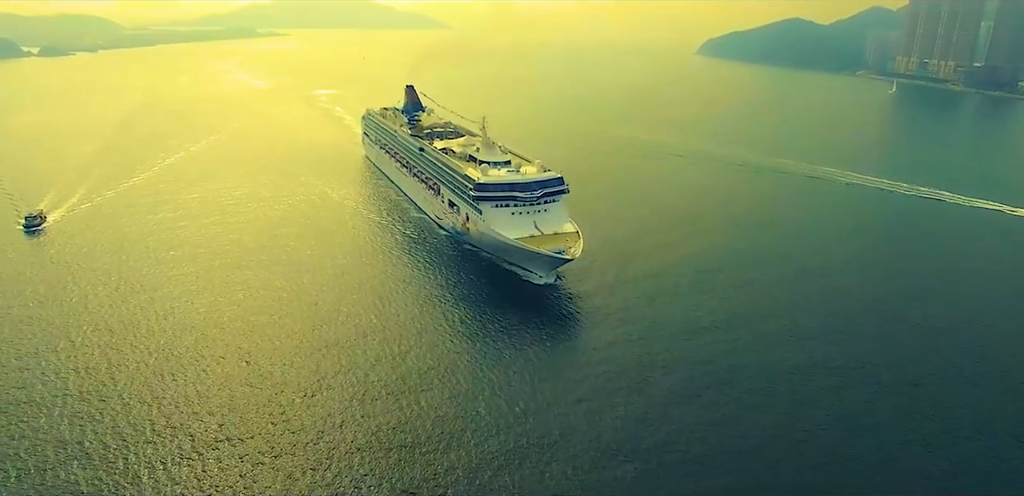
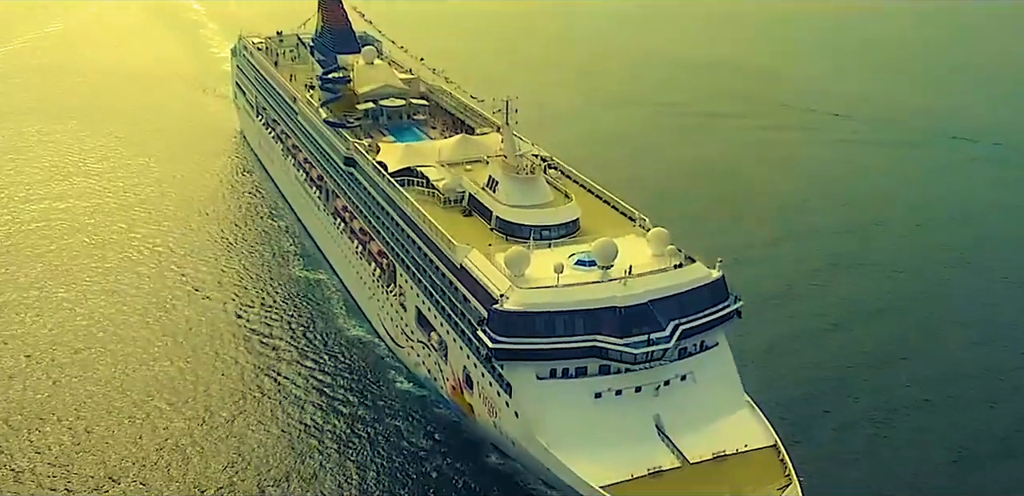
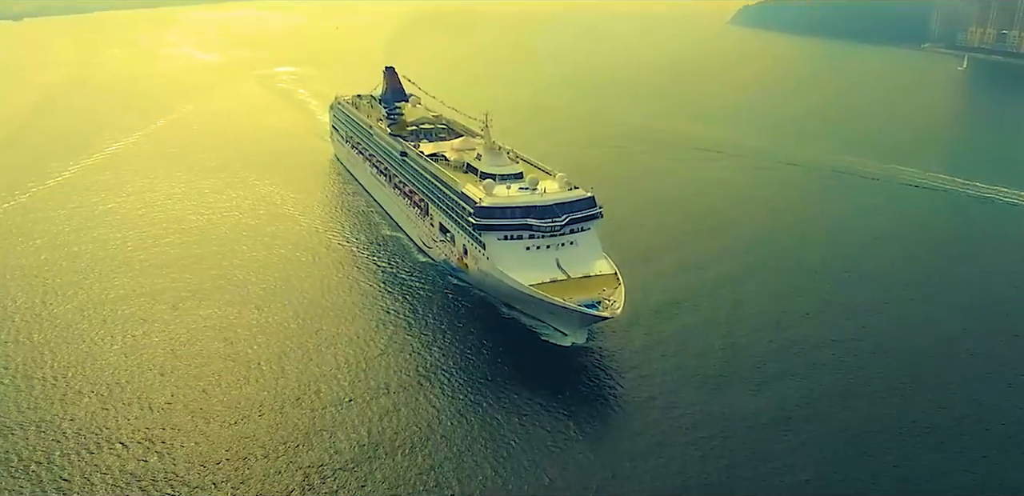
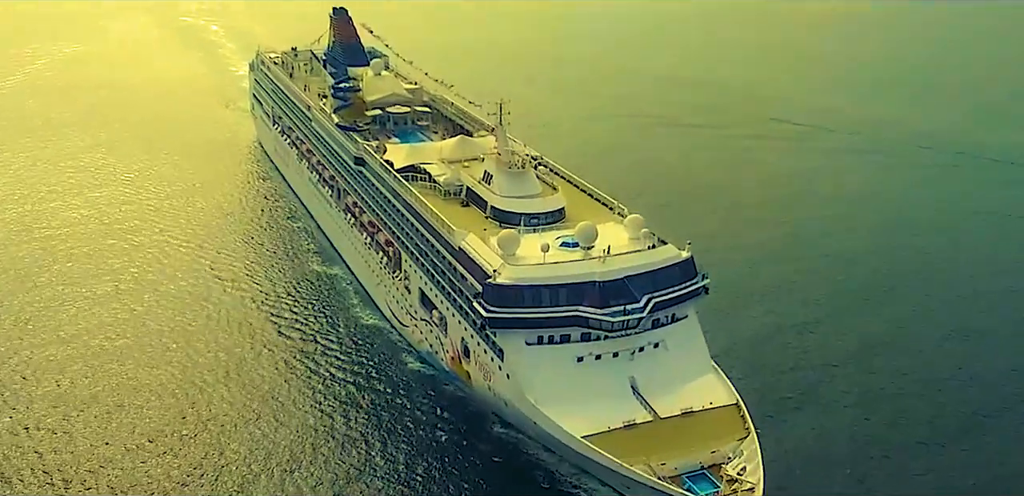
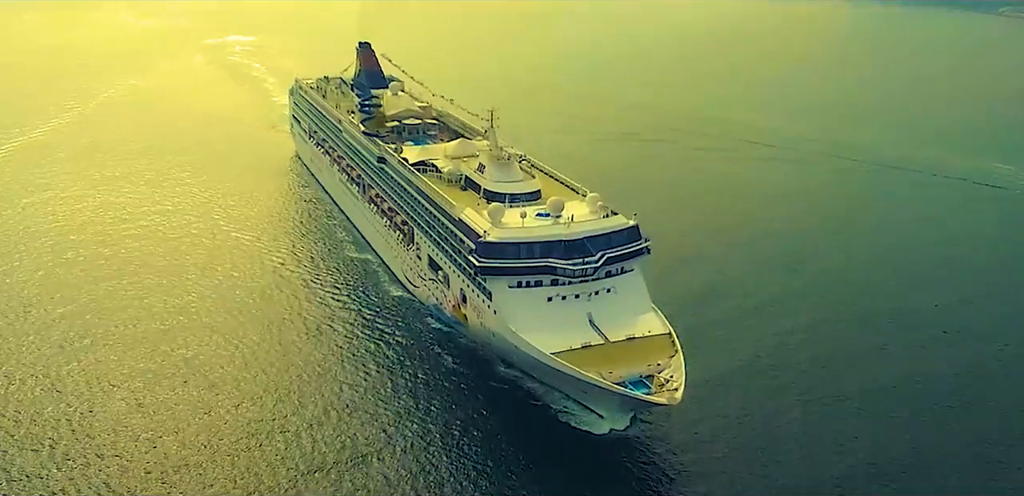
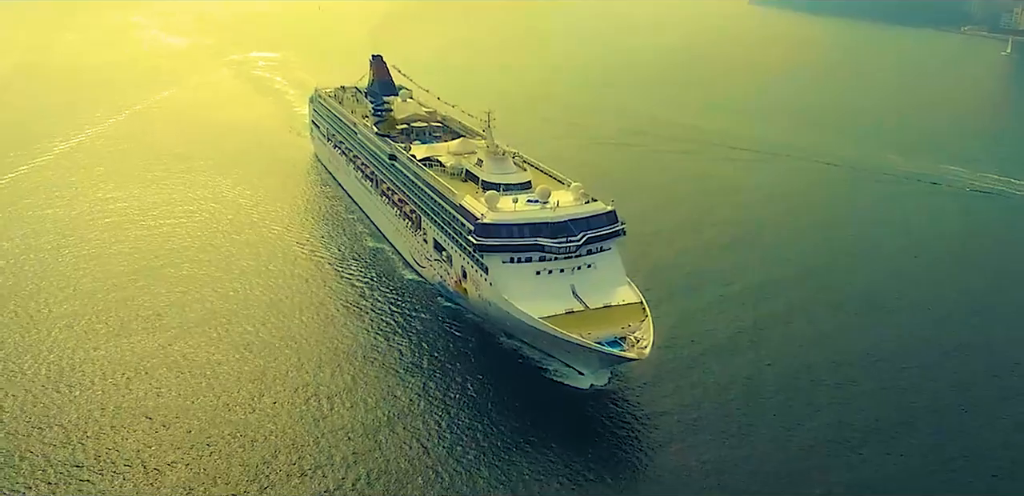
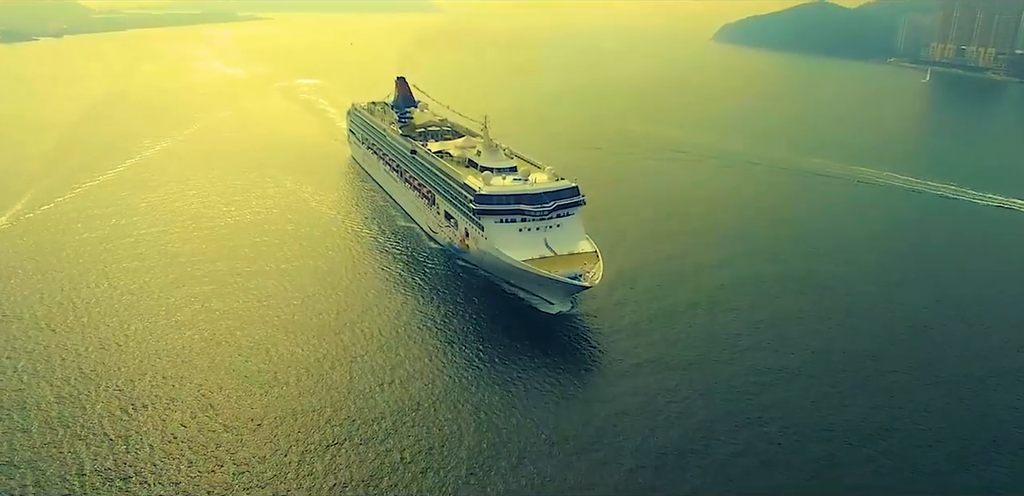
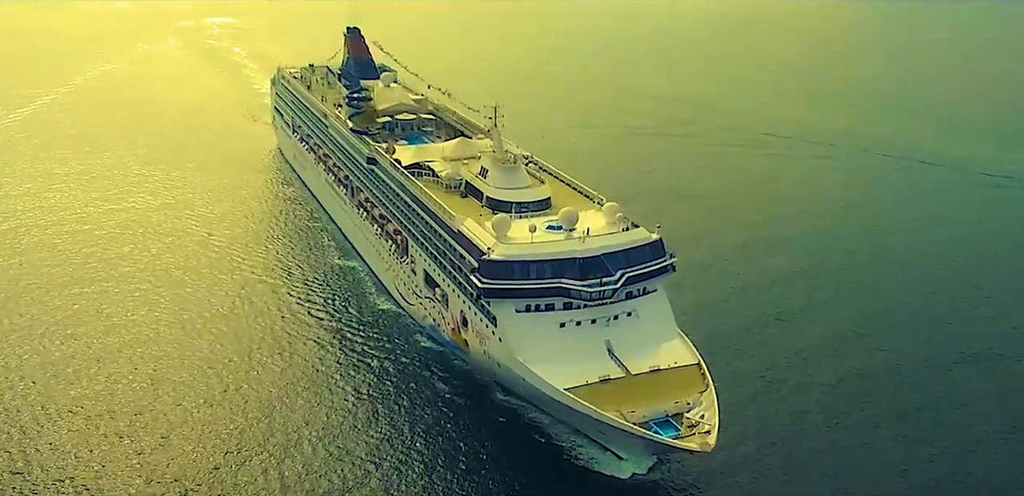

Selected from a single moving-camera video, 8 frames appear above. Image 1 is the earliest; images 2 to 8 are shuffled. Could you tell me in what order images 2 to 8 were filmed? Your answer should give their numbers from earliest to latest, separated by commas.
7, 3, 6, 5, 8, 4, 2
